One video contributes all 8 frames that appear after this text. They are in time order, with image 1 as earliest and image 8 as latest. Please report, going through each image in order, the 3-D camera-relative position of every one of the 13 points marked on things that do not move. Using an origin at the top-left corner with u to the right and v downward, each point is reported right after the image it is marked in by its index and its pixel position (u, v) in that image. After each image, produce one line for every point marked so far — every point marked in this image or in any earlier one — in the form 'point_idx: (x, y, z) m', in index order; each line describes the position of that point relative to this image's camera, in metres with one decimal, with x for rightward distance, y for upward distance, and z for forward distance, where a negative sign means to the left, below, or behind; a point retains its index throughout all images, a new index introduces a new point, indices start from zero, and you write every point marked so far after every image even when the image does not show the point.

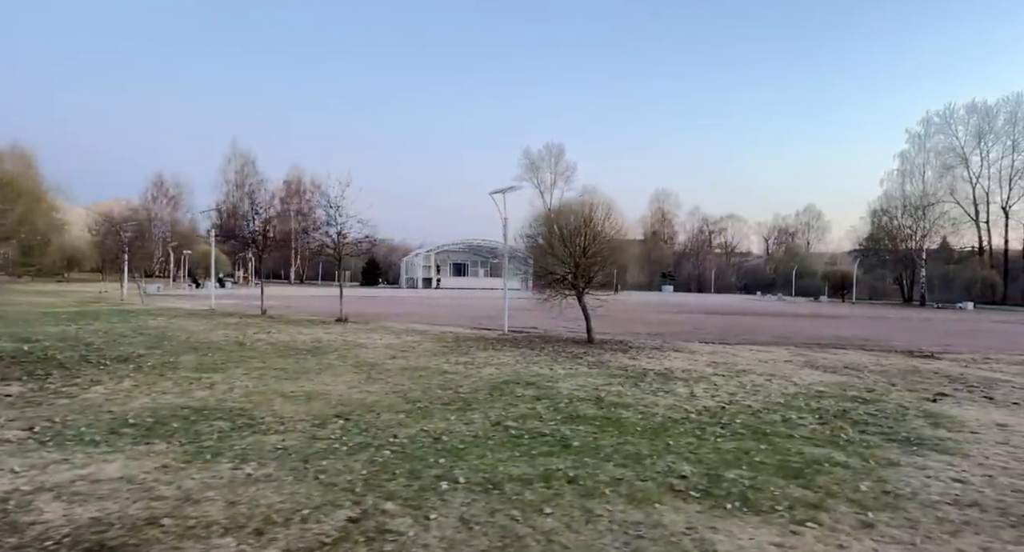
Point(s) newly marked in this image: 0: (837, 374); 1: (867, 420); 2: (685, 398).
0: (+5.7, -1.7, +11.7) m
1: (+3.2, -1.3, +6.1) m
2: (+1.7, -1.2, +6.7) m
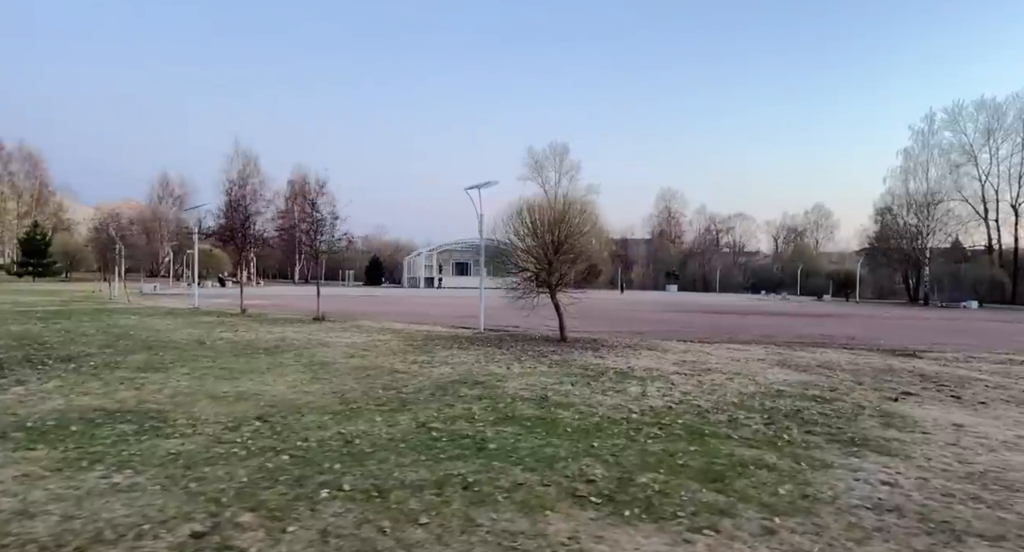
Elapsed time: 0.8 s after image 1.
0: (+5.1, -1.7, +11.6) m
1: (+2.7, -1.3, +5.9) m
2: (+1.2, -1.2, +6.6) m
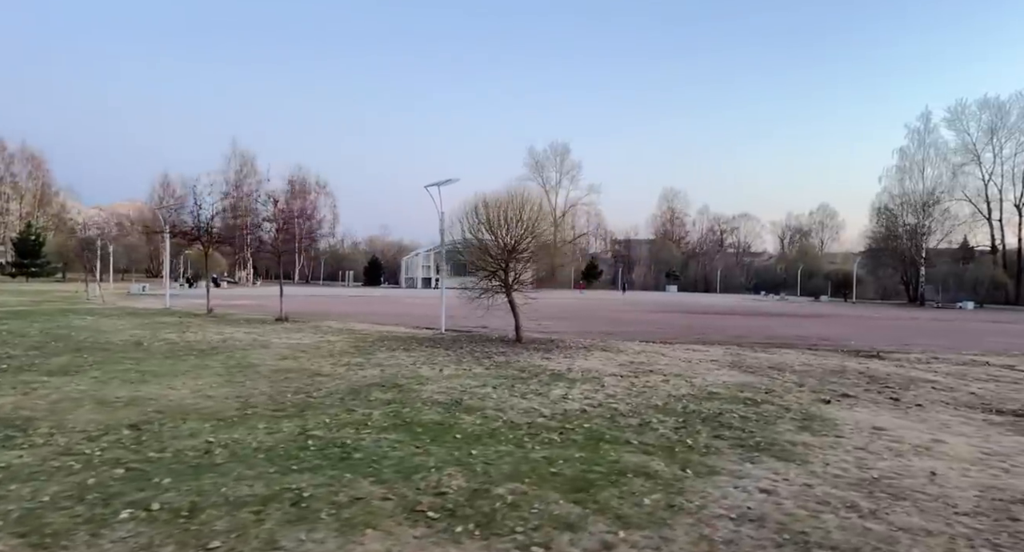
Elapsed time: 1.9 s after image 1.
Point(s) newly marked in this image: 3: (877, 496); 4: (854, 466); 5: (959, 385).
0: (+4.1, -1.7, +11.6) m
1: (+1.9, -1.3, +5.8) m
2: (+0.4, -1.2, +6.4) m
3: (+1.9, -1.2, +3.6) m
4: (+2.2, -1.2, +4.4) m
5: (+8.5, -2.1, +12.8) m
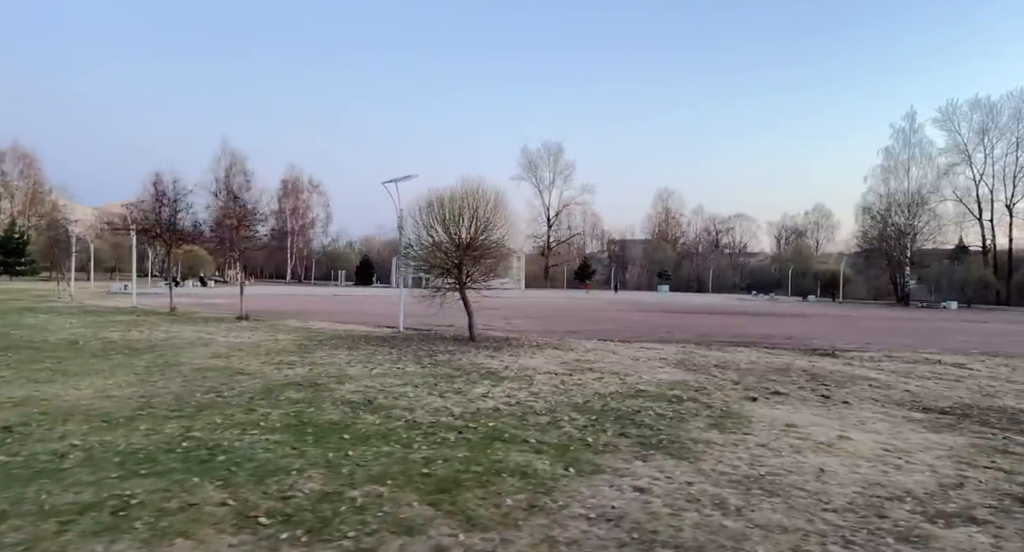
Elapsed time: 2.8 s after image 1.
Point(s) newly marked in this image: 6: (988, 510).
0: (+3.1, -1.6, +11.7) m
1: (+1.2, -1.2, +5.8) m
2: (-0.4, -1.1, +6.3) m
3: (+1.2, -1.1, +3.5) m
4: (+1.5, -1.2, +4.4) m
5: (+7.4, -2.0, +13.1) m
6: (+2.5, -1.2, +3.6) m
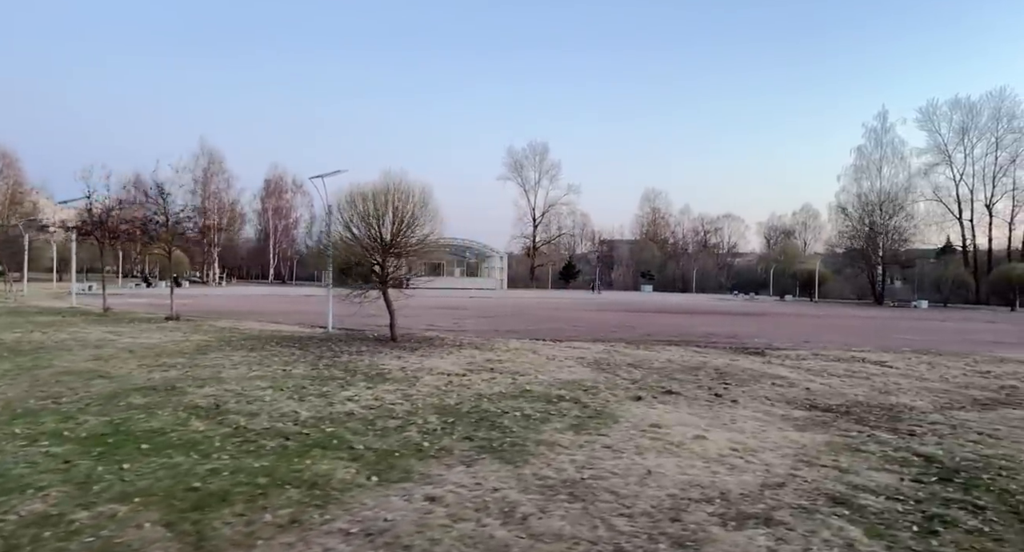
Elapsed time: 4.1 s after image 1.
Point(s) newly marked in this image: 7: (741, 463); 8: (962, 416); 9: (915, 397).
0: (+1.5, -1.6, +11.7) m
1: (0.0, -1.2, +5.7) m
2: (-1.6, -1.1, +6.1) m
3: (+0.2, -1.1, +3.4) m
4: (+0.4, -1.2, +4.3) m
5: (+5.7, -2.0, +13.3) m
6: (+1.4, -1.2, +3.5) m
7: (+1.6, -1.3, +4.6) m
8: (+6.1, -1.9, +9.0) m
9: (+6.7, -2.0, +11.3) m
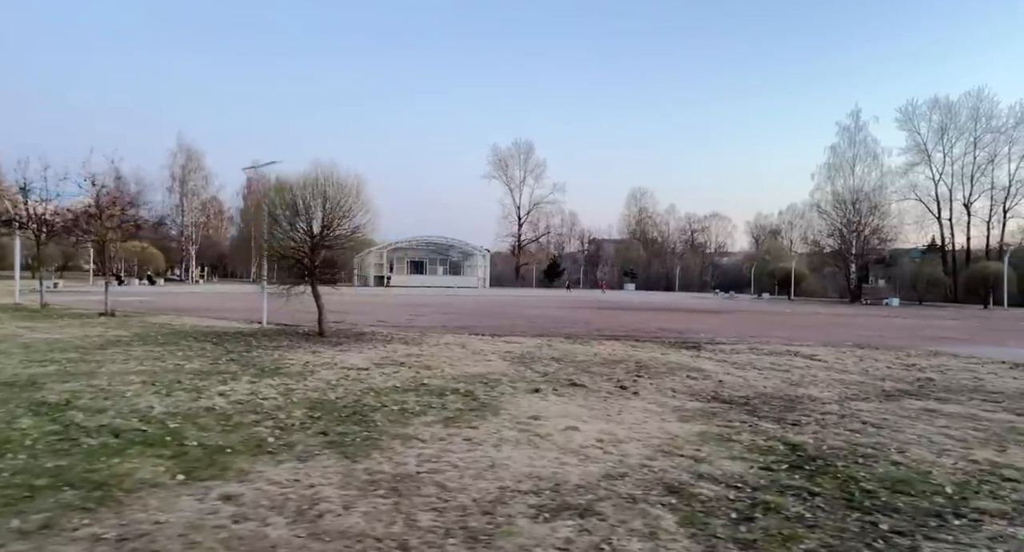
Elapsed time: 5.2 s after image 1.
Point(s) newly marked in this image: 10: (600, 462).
0: (+0.1, -1.5, +11.6) m
1: (-1.1, -1.2, +5.5) m
2: (-2.7, -1.0, +5.9) m
3: (-0.7, -1.1, +3.3) m
4: (-0.5, -1.1, +4.2) m
5: (+4.2, -1.9, +13.5) m
6: (+0.5, -1.2, +3.5) m
7: (+0.6, -1.2, +4.6) m
8: (+4.8, -1.8, +9.2) m
9: (+5.3, -1.9, +11.6) m
10: (+0.6, -1.2, +4.4) m
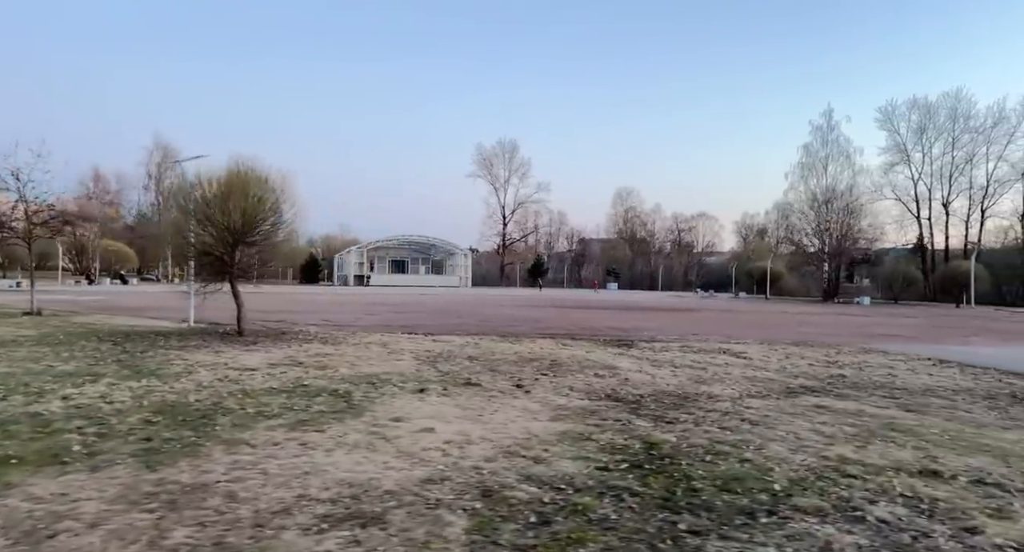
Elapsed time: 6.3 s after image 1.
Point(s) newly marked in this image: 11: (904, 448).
0: (-1.5, -1.5, +11.5) m
1: (-2.3, -1.1, +5.3) m
2: (-3.8, -1.0, +5.5) m
3: (-1.7, -1.1, +3.1) m
4: (-1.6, -1.1, +4.0) m
5: (+2.5, -1.9, +13.6) m
6: (-0.5, -1.2, +3.3) m
7: (-0.5, -1.2, +4.5) m
8: (+3.4, -1.8, +9.4) m
9: (+3.8, -1.9, +11.8) m
10: (-0.5, -1.2, +4.3) m
11: (+3.7, -1.6, +6.4) m
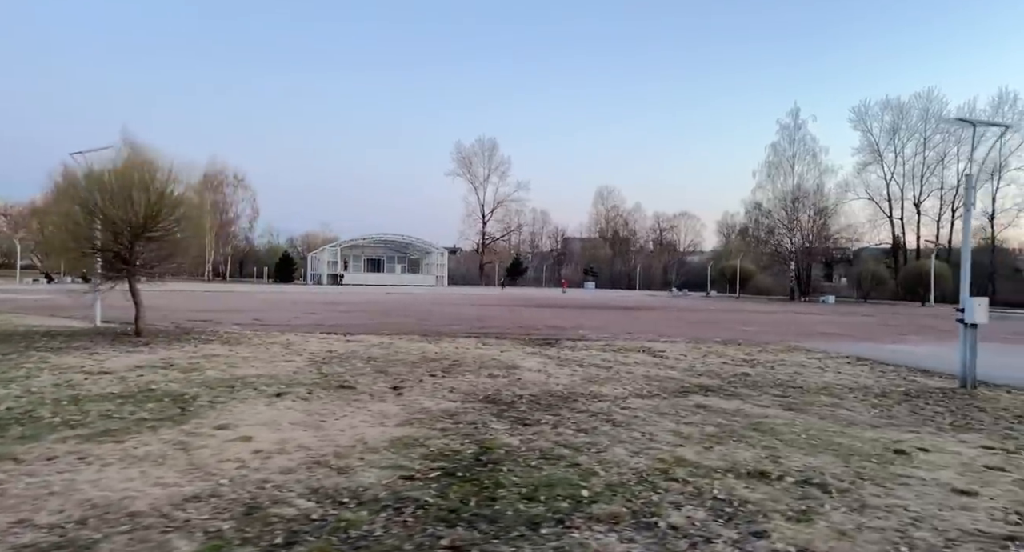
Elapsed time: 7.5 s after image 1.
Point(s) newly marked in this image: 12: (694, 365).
0: (-3.3, -1.5, +11.1) m
1: (-3.6, -1.1, +4.9) m
2: (-5.2, -1.0, +5.0) m
3: (-2.9, -1.0, +2.7) m
4: (-2.8, -1.1, +3.6) m
5: (+0.5, -1.9, +13.5) m
6: (-1.7, -1.2, +3.1) m
7: (-1.8, -1.2, +4.2) m
8: (+1.8, -1.8, +9.4) m
9: (+1.9, -1.9, +11.8) m
10: (-1.8, -1.2, +4.0) m
11: (+2.3, -1.6, +6.4) m
12: (+4.5, -2.2, +16.9) m
